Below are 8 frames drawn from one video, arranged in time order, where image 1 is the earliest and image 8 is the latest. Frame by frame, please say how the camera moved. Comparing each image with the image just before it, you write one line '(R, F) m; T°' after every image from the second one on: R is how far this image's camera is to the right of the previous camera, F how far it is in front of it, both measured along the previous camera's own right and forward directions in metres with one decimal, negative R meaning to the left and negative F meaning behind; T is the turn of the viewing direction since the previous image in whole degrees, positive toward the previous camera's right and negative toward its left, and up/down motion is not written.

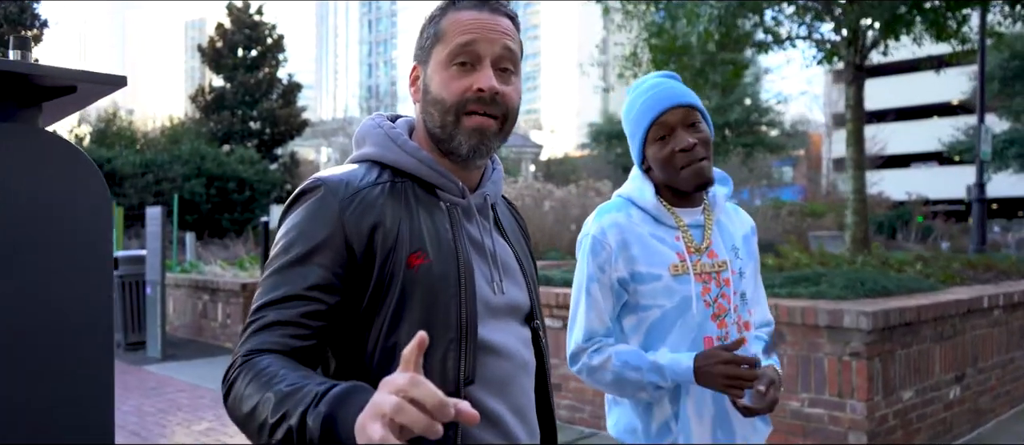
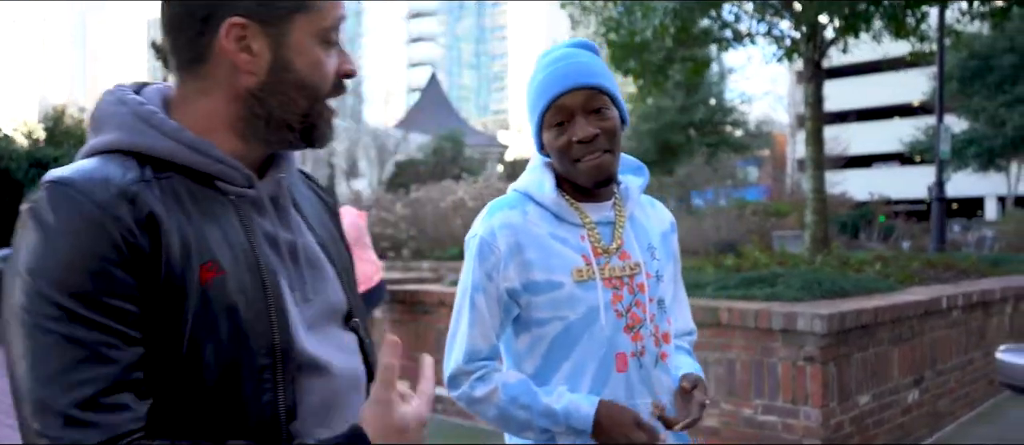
(+0.2, +0.3) m; +2°
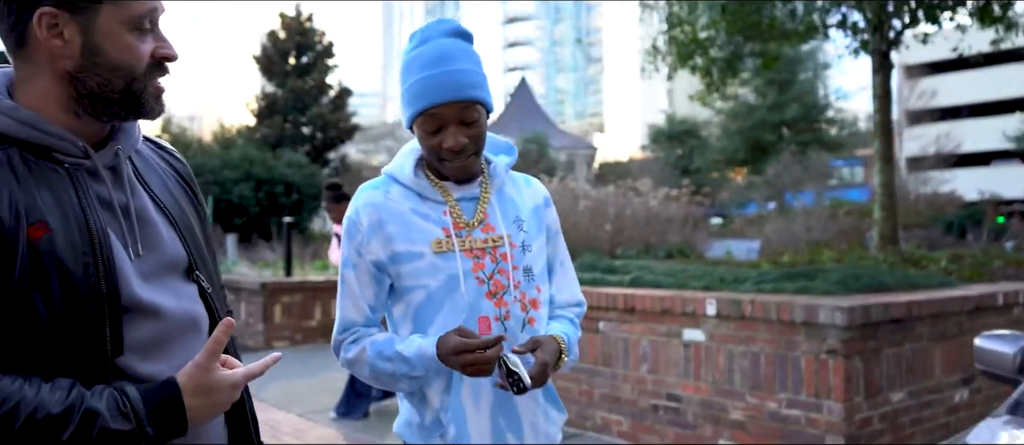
(+0.4, -0.1) m; -7°
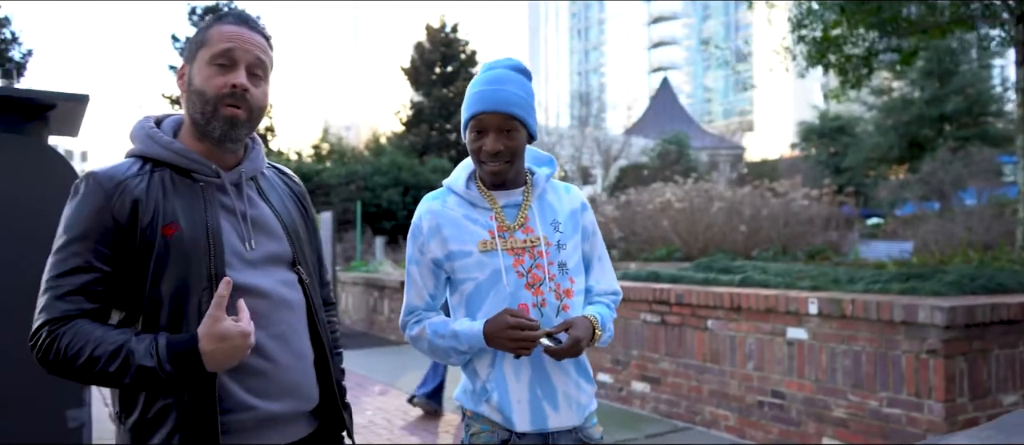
(+0.3, -0.3) m; -10°
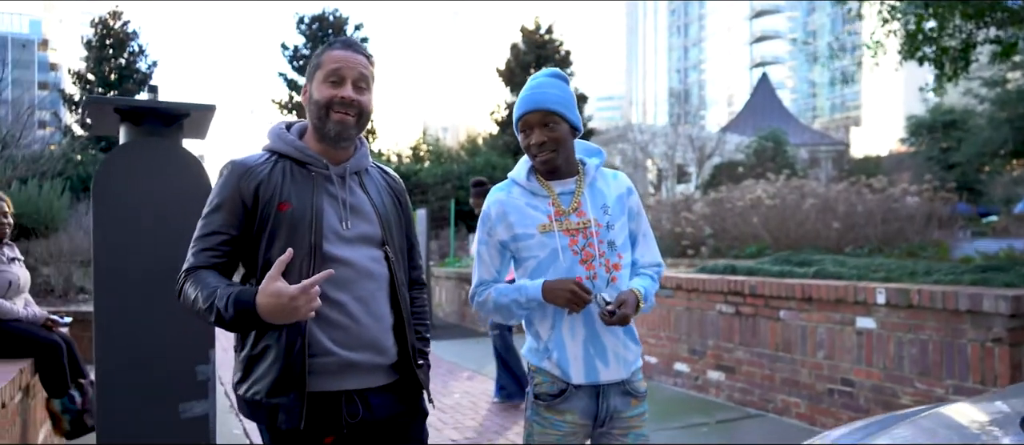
(+0.2, -0.3) m; -7°
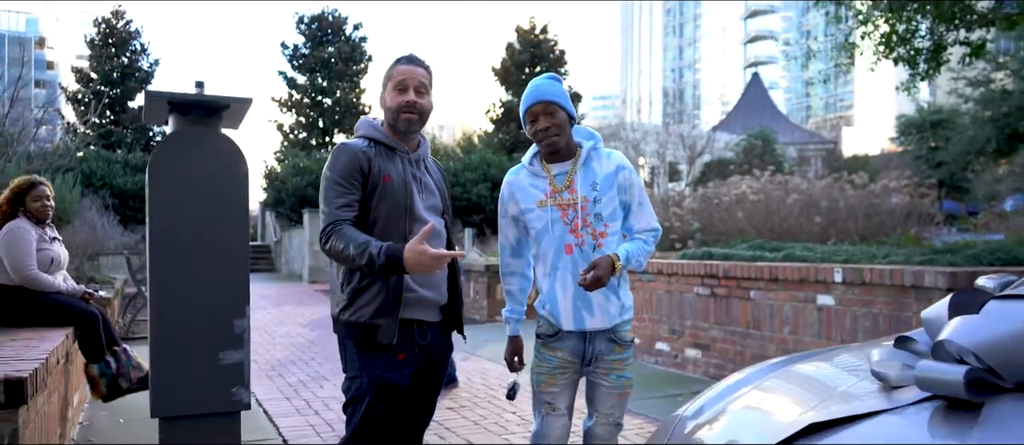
(0.0, -0.5) m; 0°
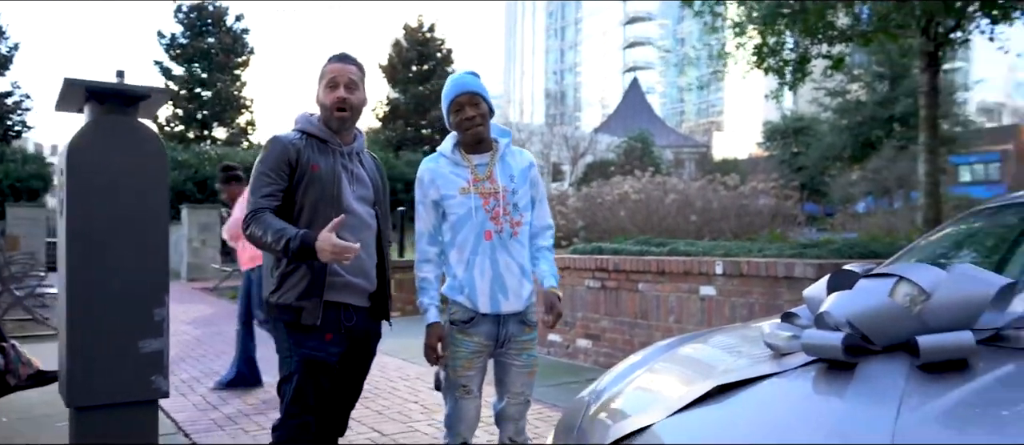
(-0.2, -0.2) m; +8°
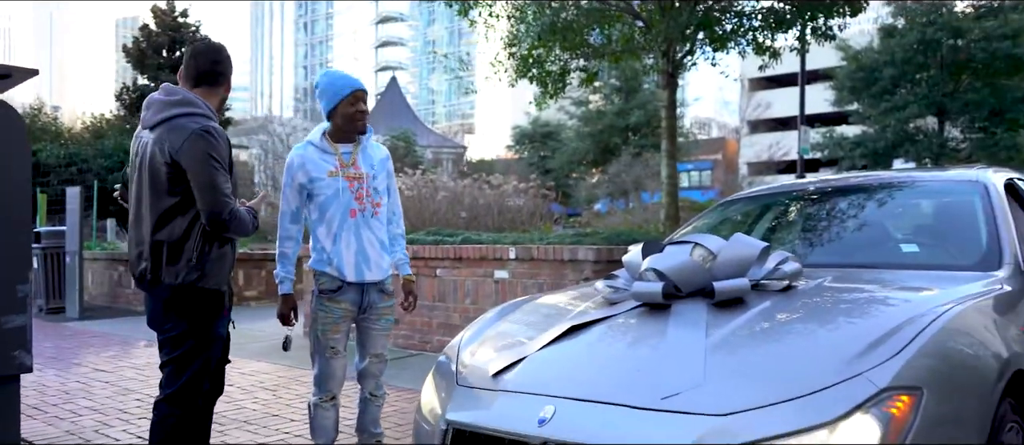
(-0.5, -0.5) m; +17°
